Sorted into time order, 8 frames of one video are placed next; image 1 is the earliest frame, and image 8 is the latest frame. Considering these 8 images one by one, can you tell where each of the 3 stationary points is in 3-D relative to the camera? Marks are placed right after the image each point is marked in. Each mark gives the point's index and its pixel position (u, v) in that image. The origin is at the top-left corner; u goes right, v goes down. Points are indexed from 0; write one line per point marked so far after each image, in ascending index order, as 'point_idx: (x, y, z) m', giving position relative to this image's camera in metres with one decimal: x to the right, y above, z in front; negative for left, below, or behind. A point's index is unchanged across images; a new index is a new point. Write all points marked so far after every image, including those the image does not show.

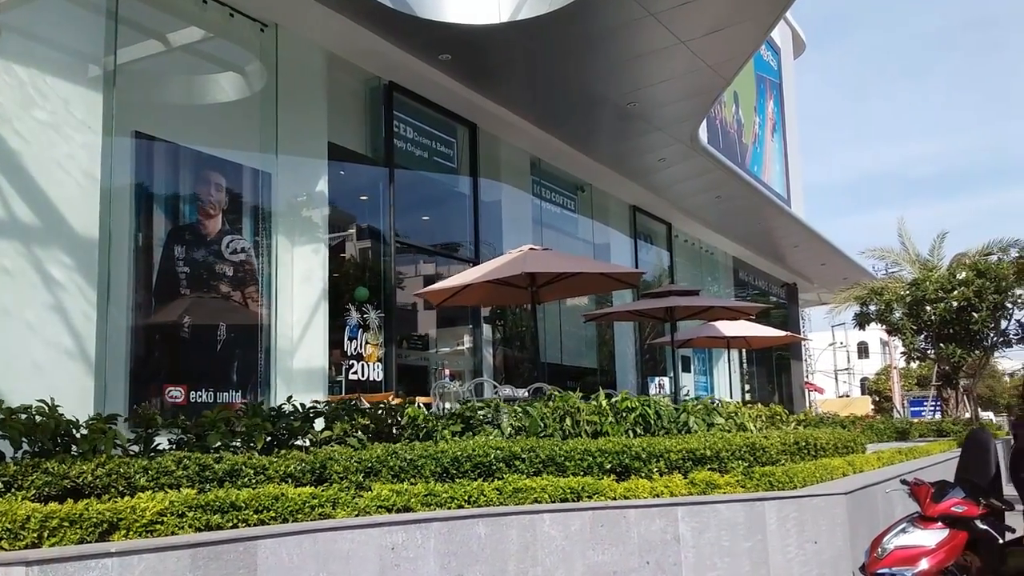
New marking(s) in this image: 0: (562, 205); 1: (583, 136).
0: (+0.9, +1.5, +16.2) m
1: (+1.2, +2.5, +15.1) m
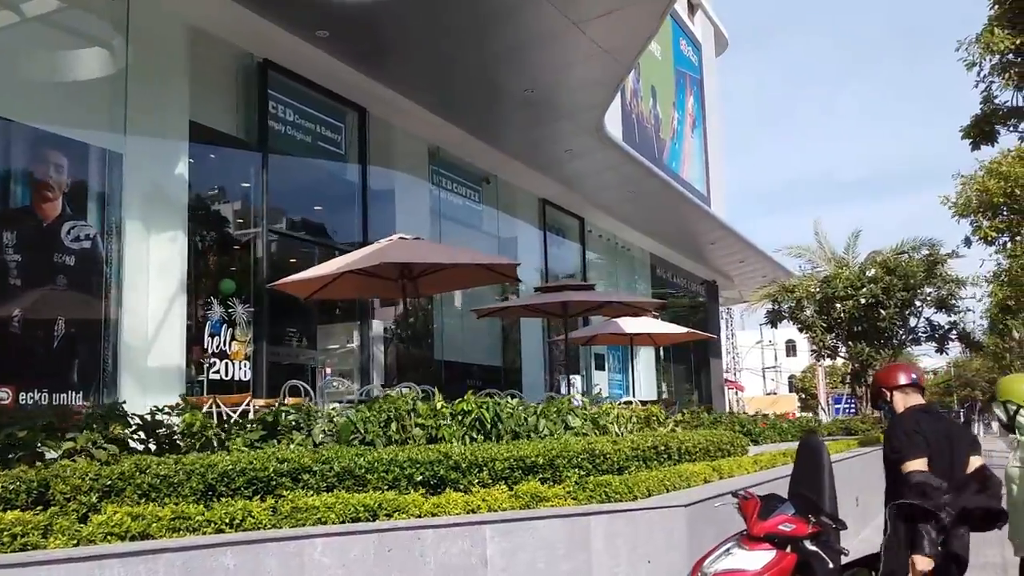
0: (-0.8, +1.5, +15.5) m
1: (-0.5, +2.6, +14.5) m
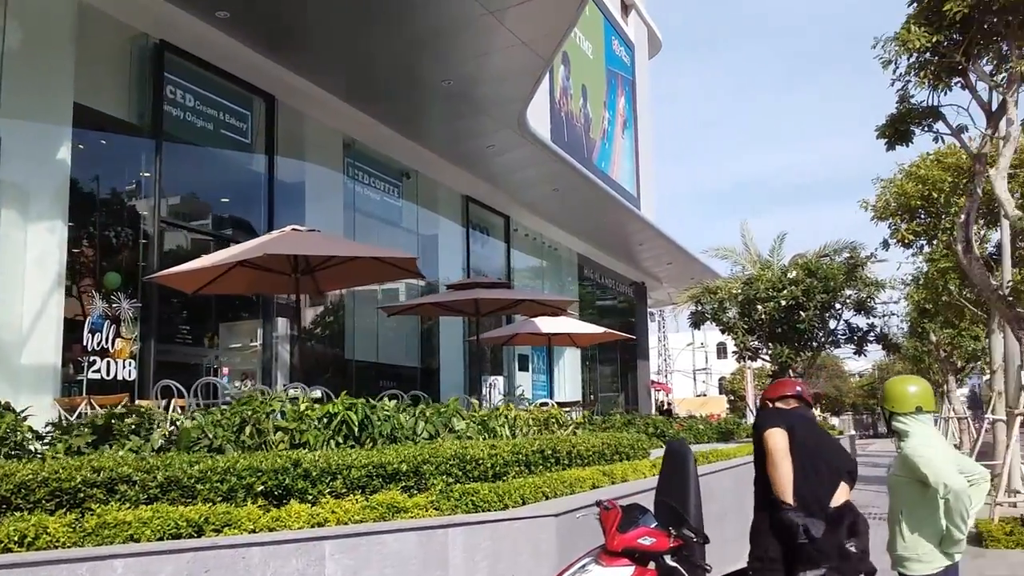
0: (-2.2, +1.6, +15.0) m
1: (-1.7, +2.6, +14.0) m
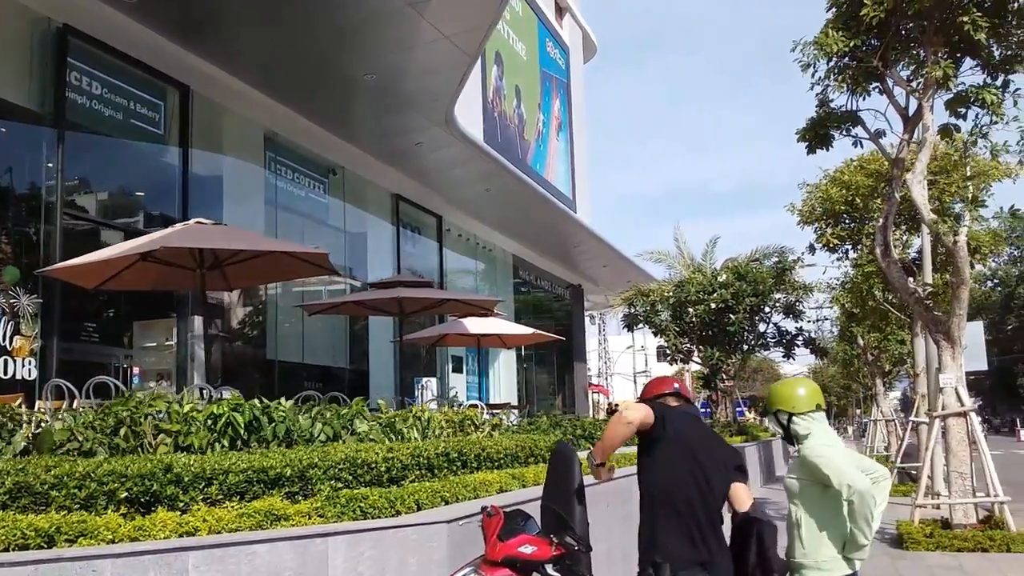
0: (-3.3, +1.6, +14.7) m
1: (-2.8, +2.7, +13.7) m
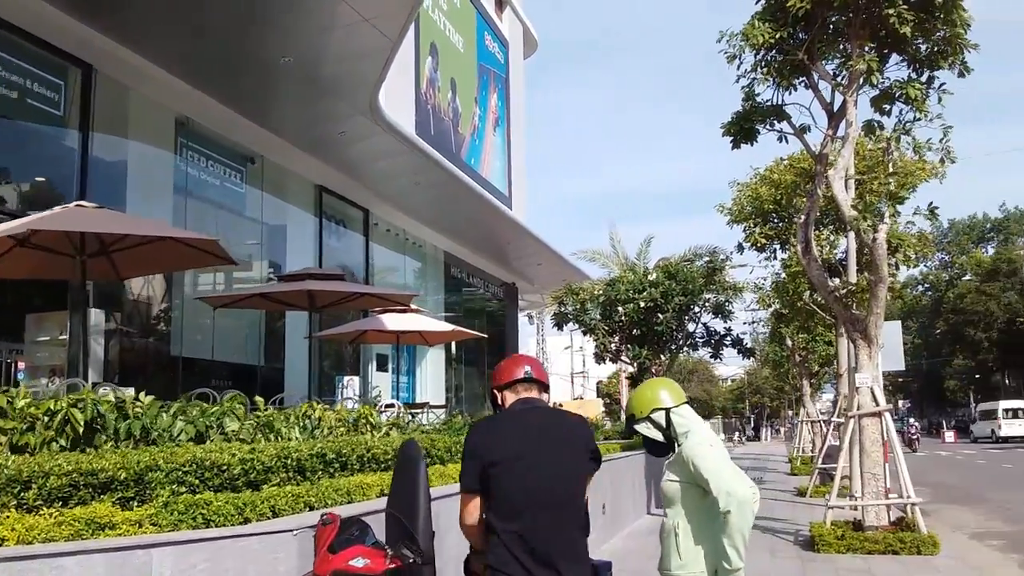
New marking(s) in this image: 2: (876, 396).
0: (-4.5, +1.7, +14.1) m
1: (-3.9, +2.8, +13.1) m
2: (+4.0, -1.2, +10.1) m
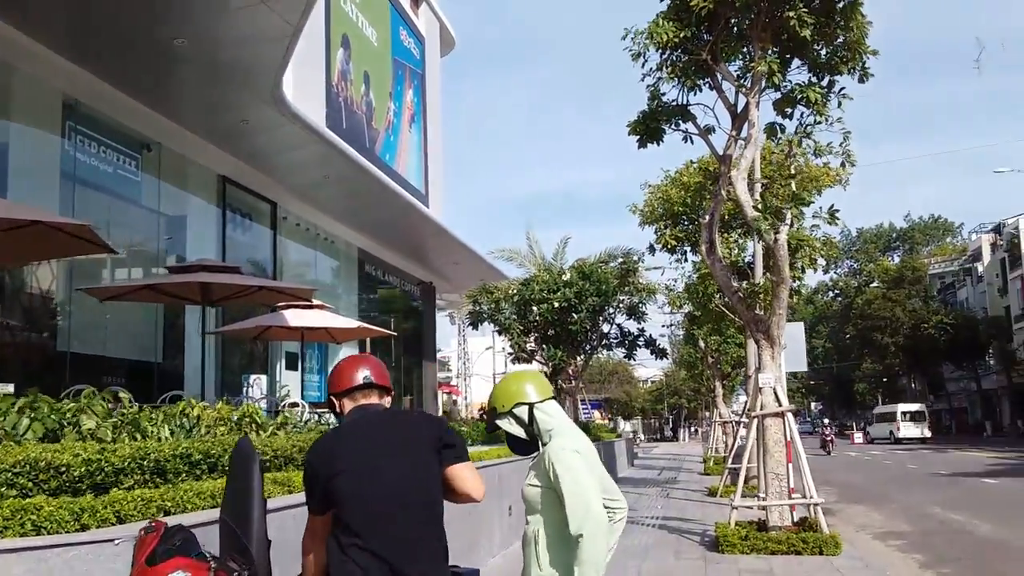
0: (-5.8, +1.8, +13.4) m
1: (-5.1, +2.9, +12.5) m
2: (+3.0, -1.2, +10.1) m
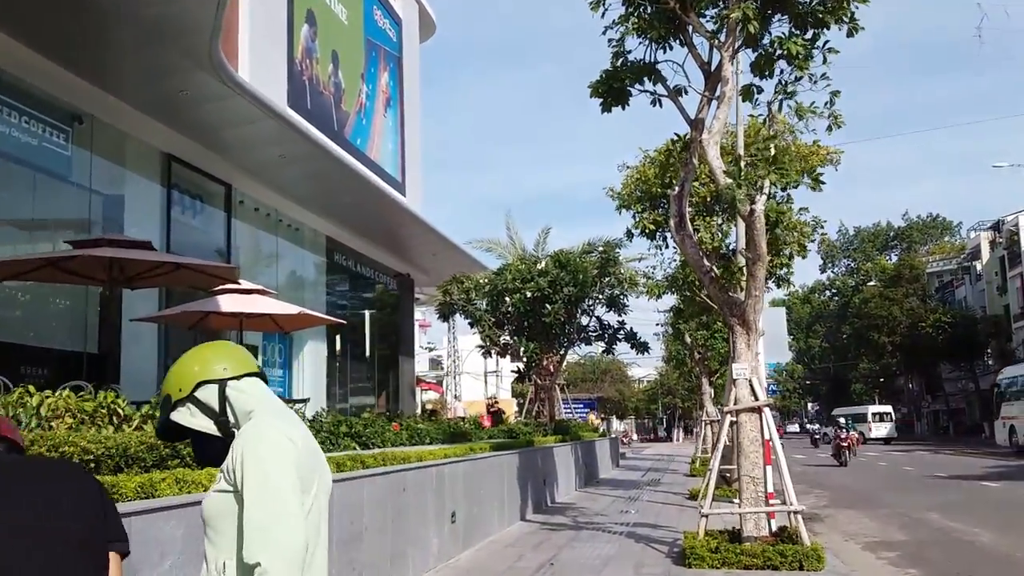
0: (-6.3, +2.1, +12.3) m
1: (-5.7, +3.1, +11.4) m
2: (+2.4, -1.0, +9.0) m
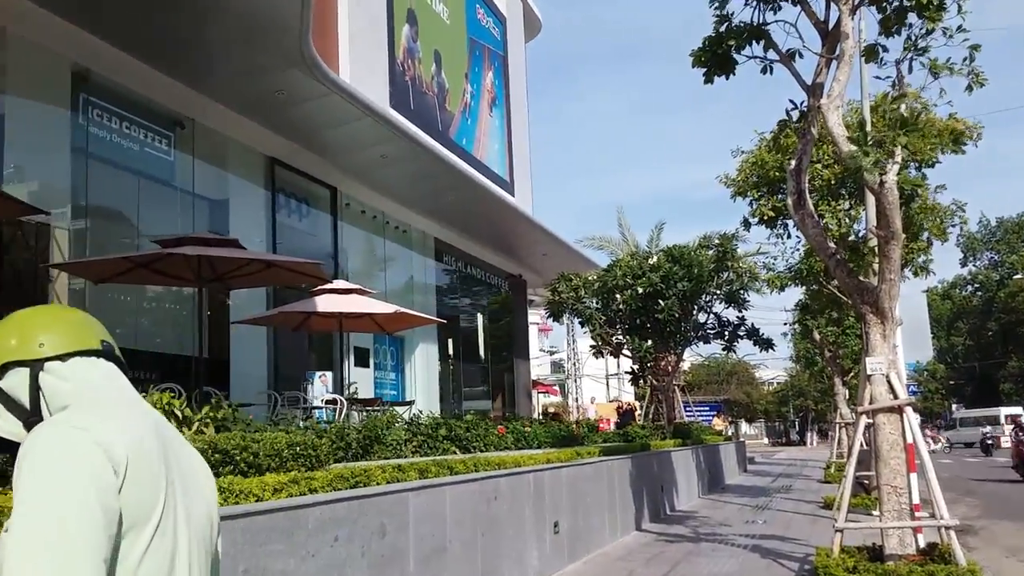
0: (-5.0, +2.0, +12.3) m
1: (-4.5, +3.0, +11.3) m
2: (+3.3, -0.9, +8.0) m
